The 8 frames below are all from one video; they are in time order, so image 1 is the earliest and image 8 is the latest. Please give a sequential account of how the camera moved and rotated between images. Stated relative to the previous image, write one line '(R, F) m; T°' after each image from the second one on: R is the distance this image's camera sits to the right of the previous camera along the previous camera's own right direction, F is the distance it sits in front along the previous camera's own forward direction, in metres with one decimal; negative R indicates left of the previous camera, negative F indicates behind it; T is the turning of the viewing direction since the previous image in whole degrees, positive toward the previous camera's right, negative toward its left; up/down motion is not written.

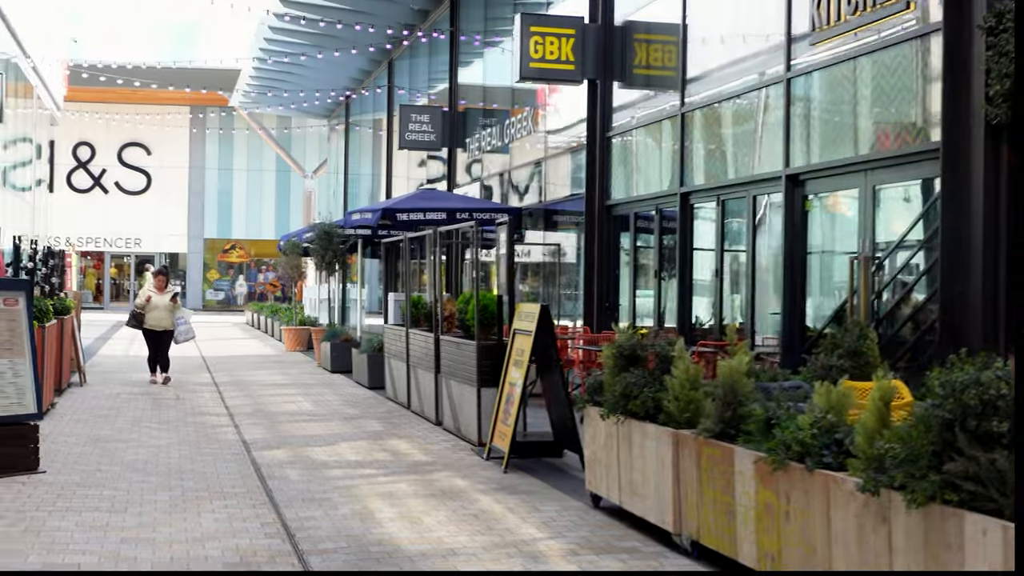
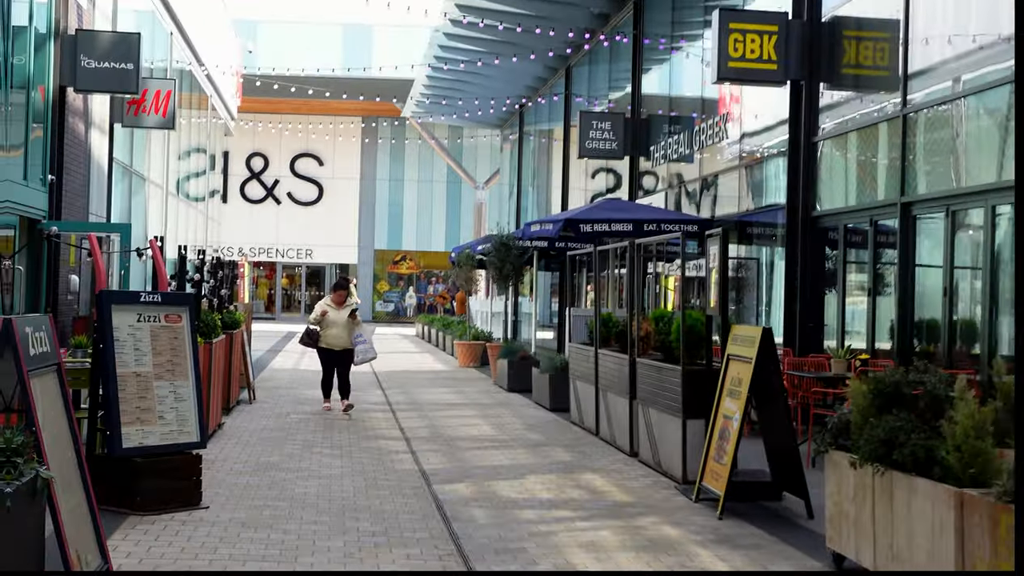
(-0.4, +1.1) m; -8°
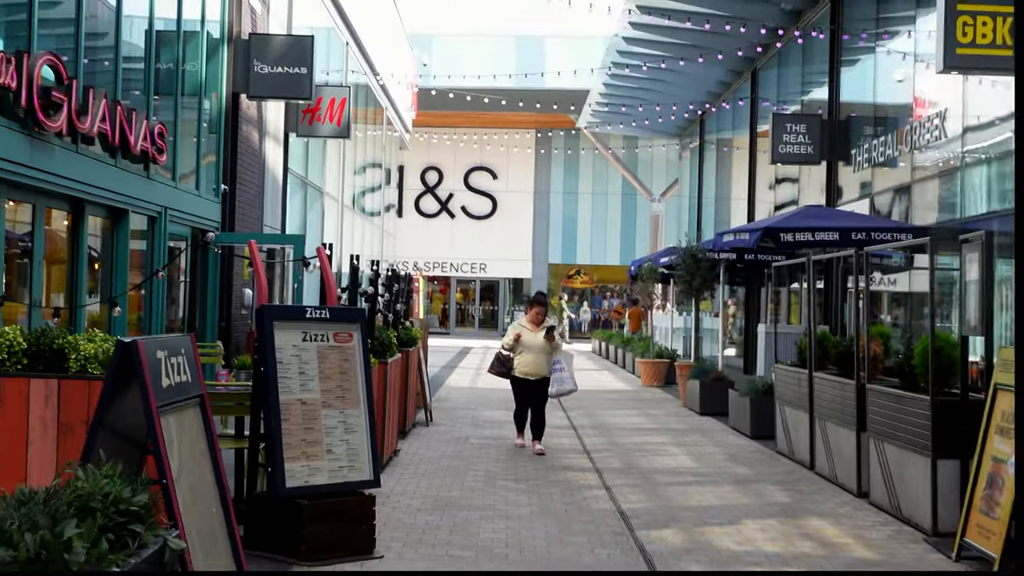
(-0.3, +1.1) m; -8°
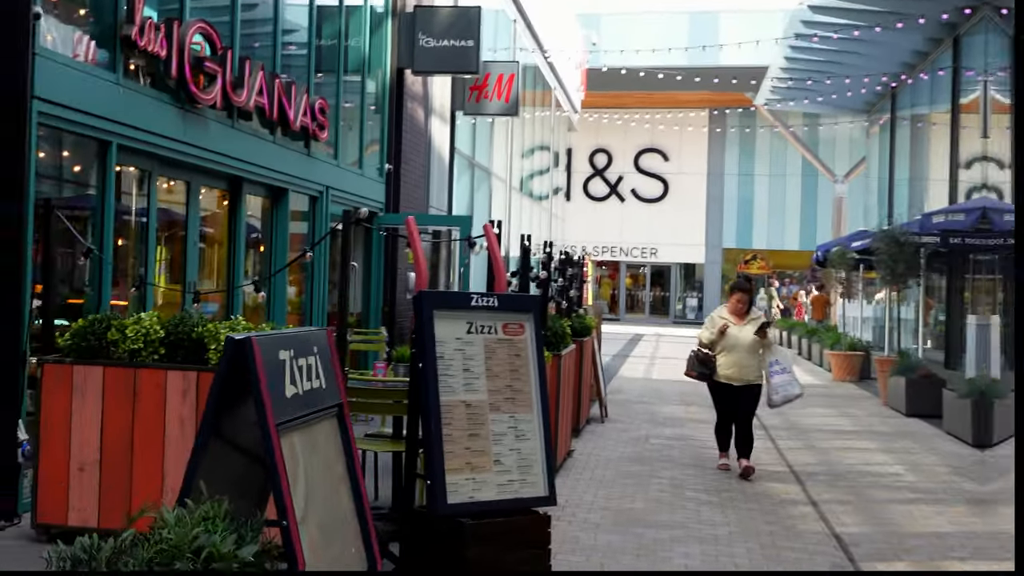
(-0.1, +0.9) m; -8°
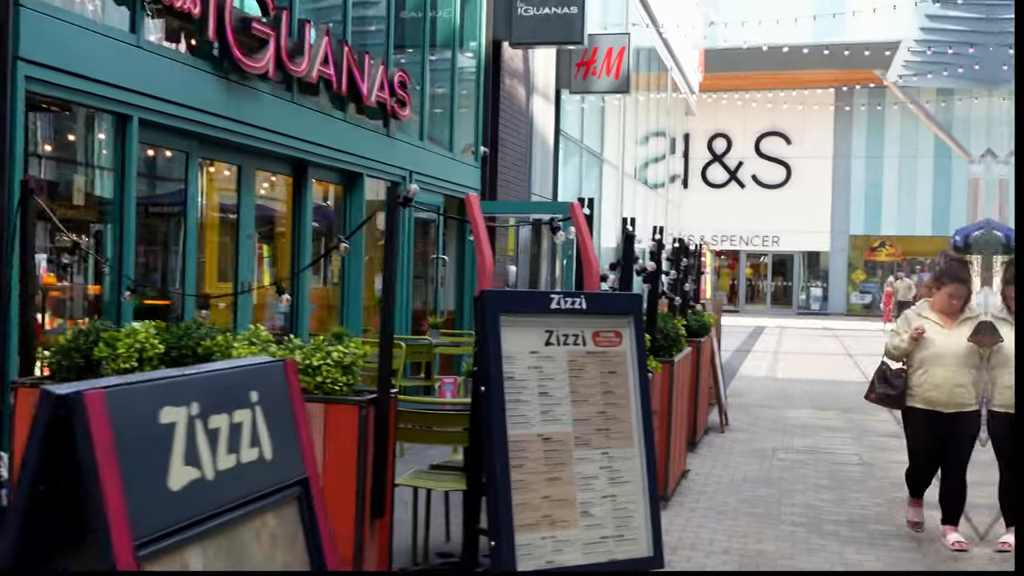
(+0.1, +1.2) m; -6°
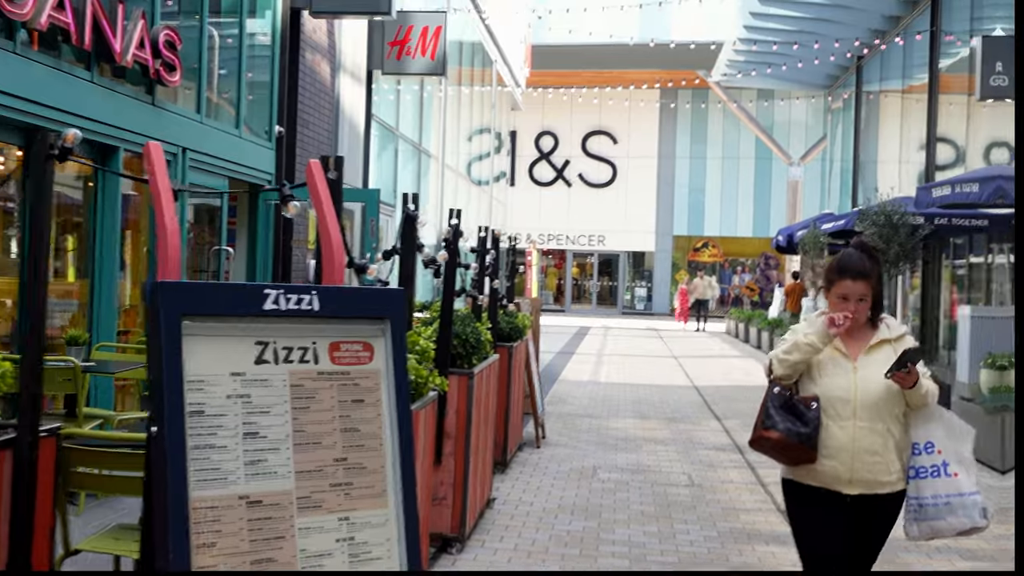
(+0.3, +1.1) m; +8°
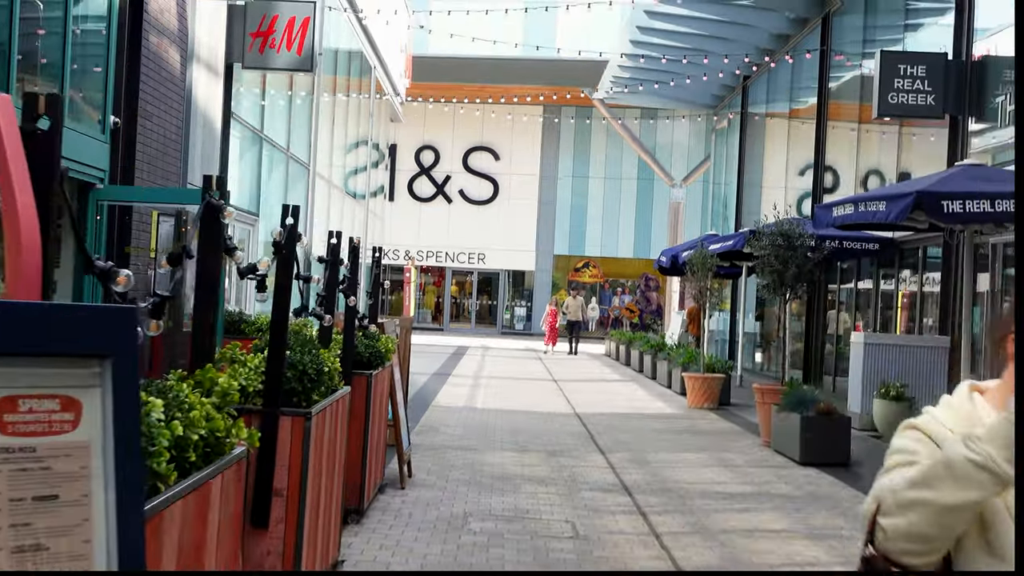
(+0.1, +1.1) m; +6°
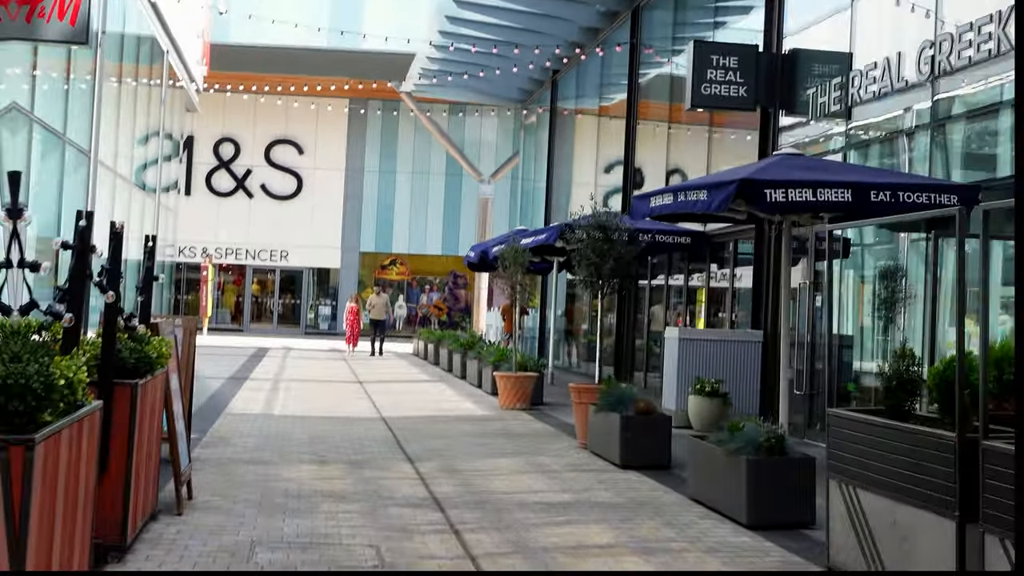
(+0.1, +0.7) m; +9°
